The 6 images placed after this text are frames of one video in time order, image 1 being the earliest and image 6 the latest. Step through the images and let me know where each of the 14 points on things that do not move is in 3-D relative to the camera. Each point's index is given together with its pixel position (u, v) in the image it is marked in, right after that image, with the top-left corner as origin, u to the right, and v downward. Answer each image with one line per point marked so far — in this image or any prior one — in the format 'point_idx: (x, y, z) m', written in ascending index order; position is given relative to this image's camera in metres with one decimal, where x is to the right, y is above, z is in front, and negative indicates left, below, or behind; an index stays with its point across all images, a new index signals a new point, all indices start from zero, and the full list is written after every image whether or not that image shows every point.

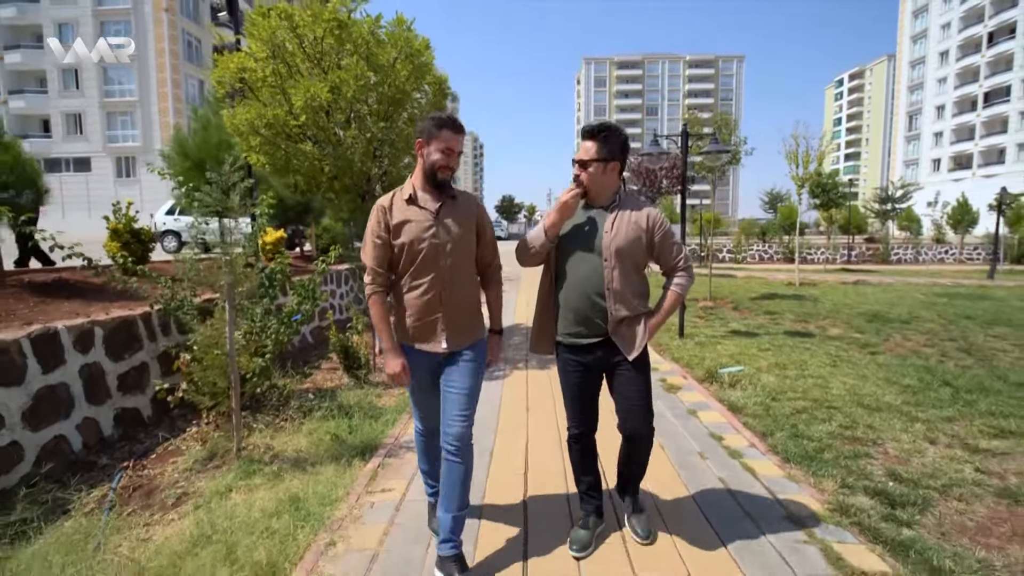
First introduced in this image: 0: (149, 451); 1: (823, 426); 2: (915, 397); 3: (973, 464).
0: (-2.9, -1.3, +4.1) m
1: (+2.5, -1.1, +4.1) m
2: (+3.8, -1.0, +4.8) m
3: (+3.1, -1.2, +3.5) m
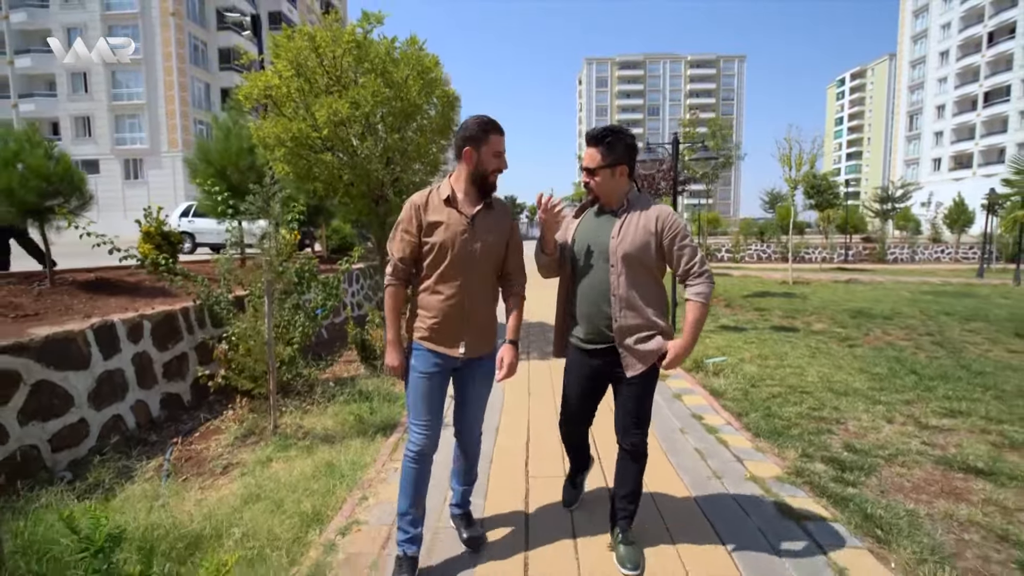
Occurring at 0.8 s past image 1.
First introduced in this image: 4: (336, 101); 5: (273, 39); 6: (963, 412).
0: (-2.9, -1.3, +4.6) m
1: (+2.5, -1.1, +4.6) m
2: (+3.8, -1.0, +5.3) m
3: (+3.2, -1.2, +4.0) m
4: (-1.9, +2.0, +5.6) m
5: (-2.8, +2.9, +6.1) m
6: (+3.9, -1.1, +4.5) m
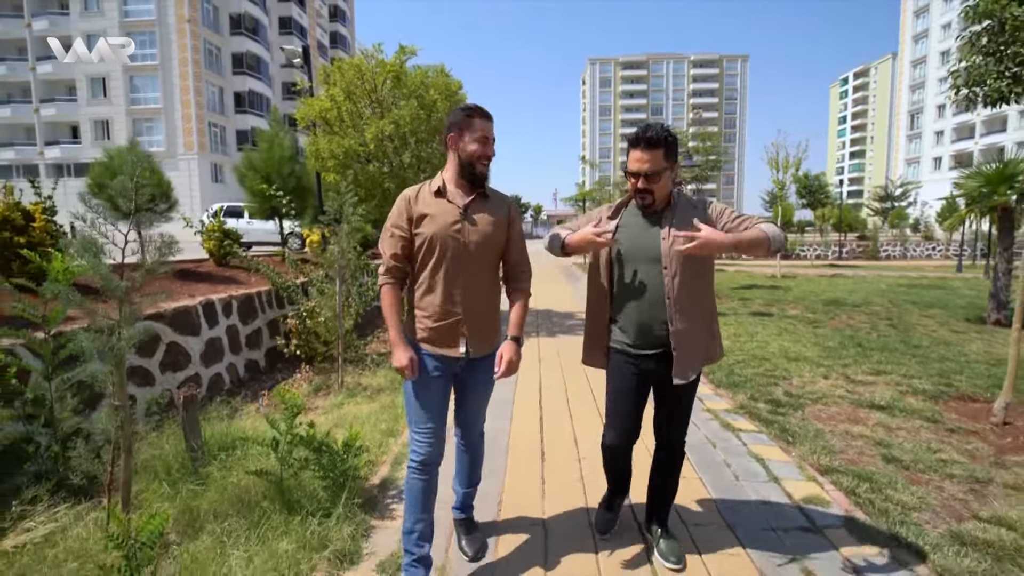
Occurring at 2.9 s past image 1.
0: (-2.7, -1.1, +5.8) m
1: (+2.7, -0.9, +5.7) m
2: (+4.0, -0.8, +6.4) m
3: (+3.3, -1.0, +5.1) m
4: (-1.7, +2.2, +6.8) m
5: (-2.6, +3.1, +7.2) m
6: (+4.1, -0.9, +5.6) m
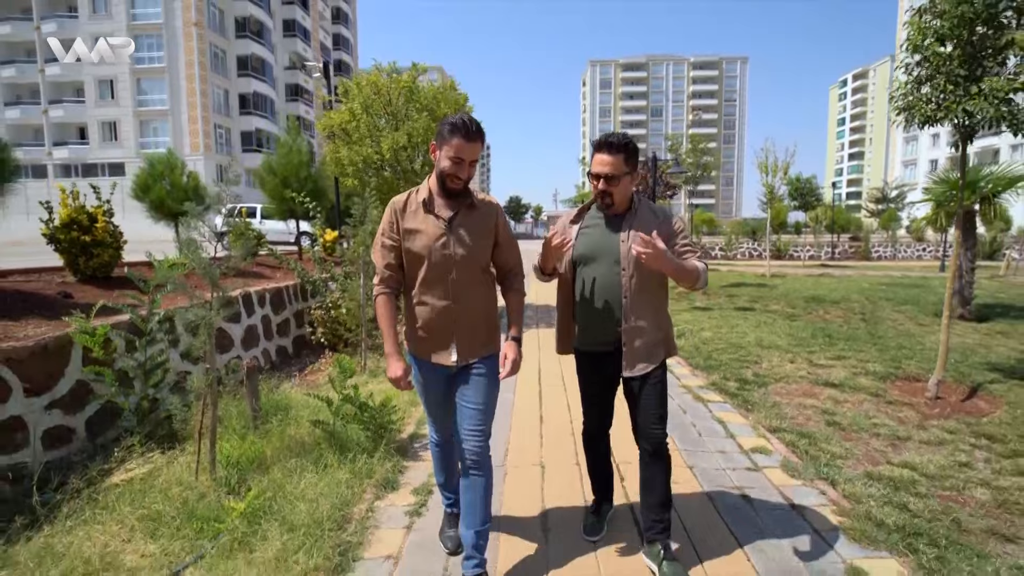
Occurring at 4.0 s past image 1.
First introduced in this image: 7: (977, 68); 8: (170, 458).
0: (-2.7, -1.0, +6.5) m
1: (+2.7, -0.8, +6.4) m
2: (+4.0, -0.7, +7.1) m
3: (+3.4, -0.9, +5.8) m
4: (-1.7, +2.3, +7.5) m
5: (-2.6, +3.2, +8.0) m
6: (+4.1, -0.8, +6.3) m
7: (+4.0, +1.9, +4.4) m
8: (-2.4, -1.2, +3.6) m
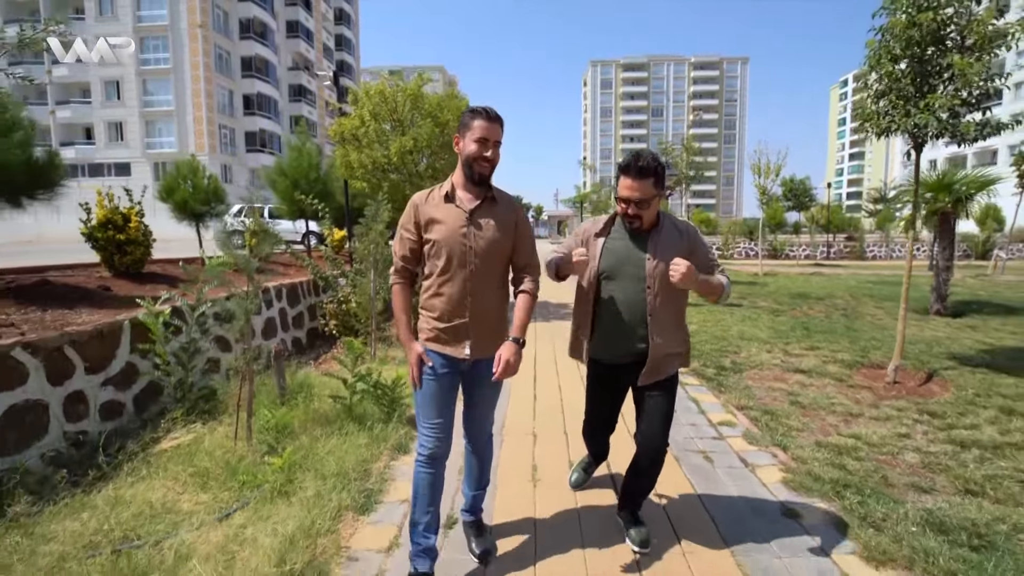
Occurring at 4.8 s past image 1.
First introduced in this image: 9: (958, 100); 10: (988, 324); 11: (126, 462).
0: (-2.7, -1.0, +7.1) m
1: (+2.7, -0.8, +6.9) m
2: (+4.0, -0.7, +7.6) m
3: (+3.3, -0.9, +6.3) m
4: (-1.7, +2.3, +8.0) m
5: (-2.6, +3.2, +8.5) m
6: (+4.1, -0.8, +6.8) m
7: (+4.0, +1.9, +4.9) m
8: (-2.4, -1.1, +4.1) m
9: (+4.1, +1.7, +4.7) m
10: (+8.1, -0.6, +8.7) m
11: (-2.7, -1.2, +3.7) m
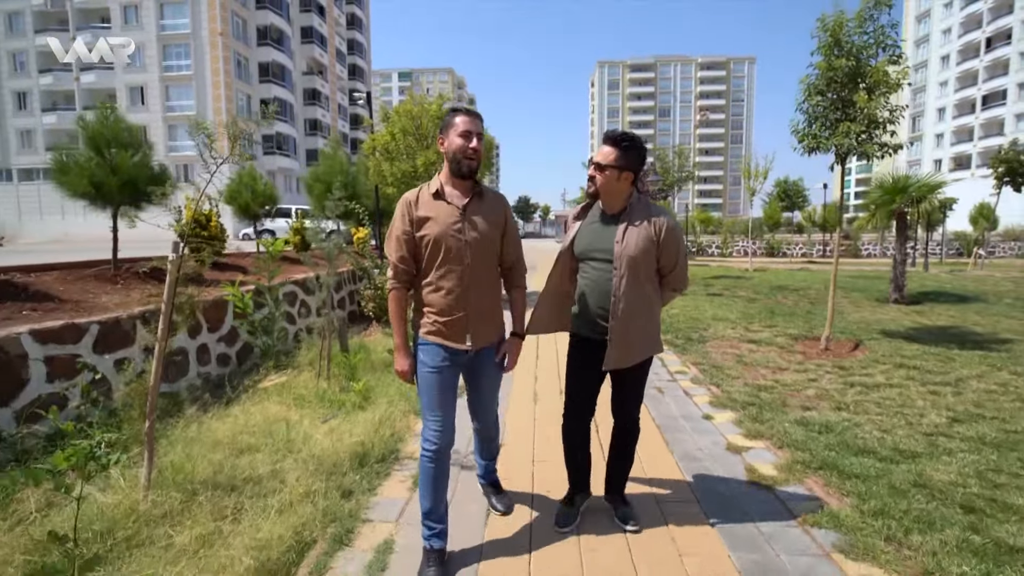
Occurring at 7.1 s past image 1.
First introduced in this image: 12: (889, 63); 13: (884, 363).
0: (-2.6, -0.8, +8.5) m
1: (+2.8, -0.6, +8.3) m
2: (+4.1, -0.5, +9.0) m
3: (+3.4, -0.7, +7.7) m
4: (-1.6, +2.5, +9.5) m
5: (-2.4, +3.4, +9.9) m
6: (+4.2, -0.6, +8.2) m
7: (+4.1, +2.1, +6.3) m
8: (-2.4, -0.9, +5.6) m
9: (+4.2, +1.9, +6.1) m
10: (+8.2, -0.4, +10.0) m
11: (-2.7, -1.0, +5.1) m
12: (+4.4, +2.7, +6.0) m
13: (+4.3, -0.9, +5.9) m
